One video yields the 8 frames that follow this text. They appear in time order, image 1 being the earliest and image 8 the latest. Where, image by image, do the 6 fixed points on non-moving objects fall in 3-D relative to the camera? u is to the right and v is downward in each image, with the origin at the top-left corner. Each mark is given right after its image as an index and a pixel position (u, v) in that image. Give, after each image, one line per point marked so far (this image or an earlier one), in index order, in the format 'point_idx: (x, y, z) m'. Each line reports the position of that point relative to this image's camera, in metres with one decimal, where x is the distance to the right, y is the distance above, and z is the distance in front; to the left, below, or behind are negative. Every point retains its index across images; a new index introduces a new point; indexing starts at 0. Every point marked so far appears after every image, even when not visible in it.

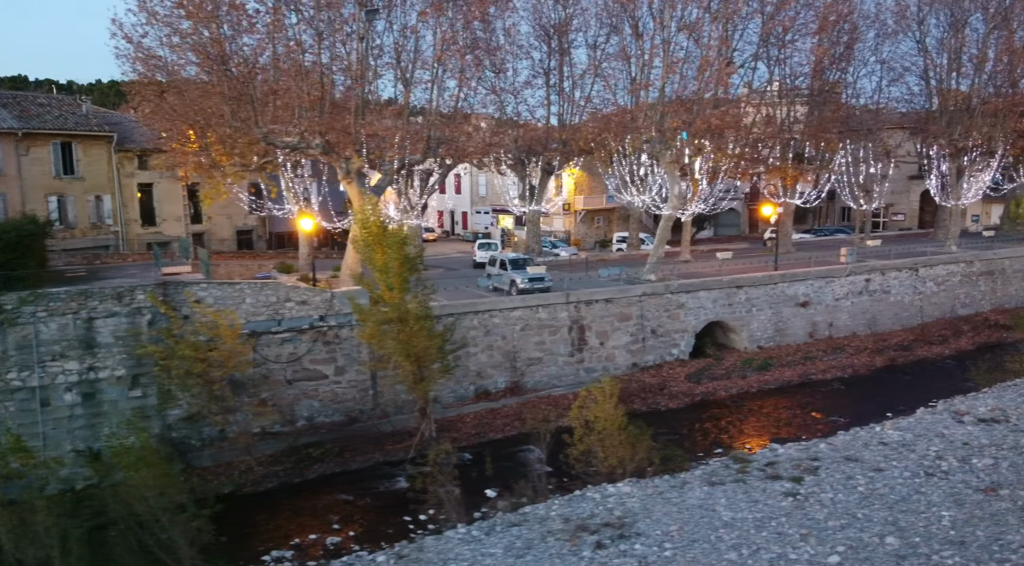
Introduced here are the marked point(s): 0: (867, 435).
0: (+7.7, -3.3, +14.7) m
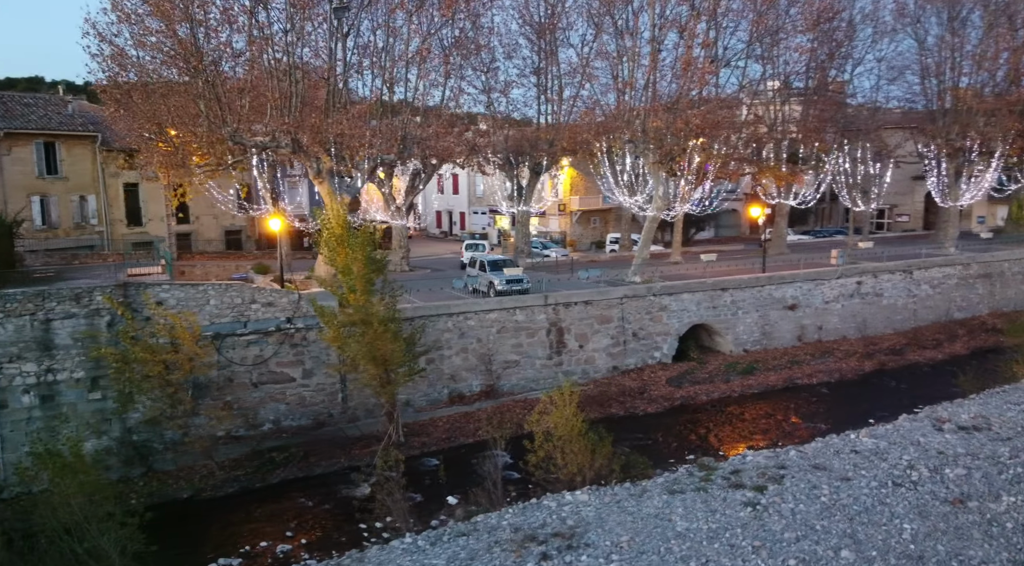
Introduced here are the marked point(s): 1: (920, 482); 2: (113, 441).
0: (+6.9, -3.4, +14.3) m
1: (+7.2, -3.5, +11.9) m
2: (-8.5, -3.3, +14.1) m
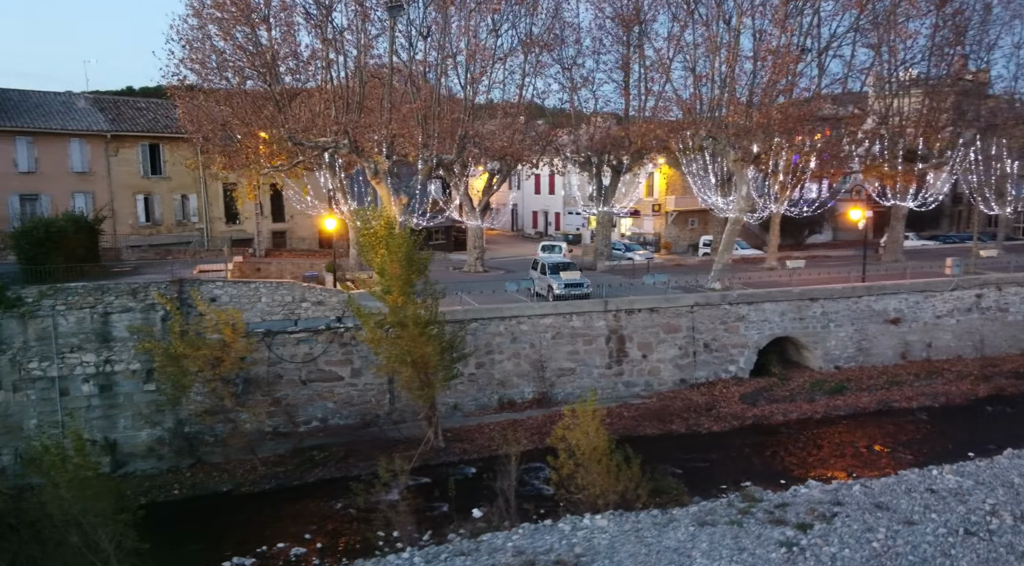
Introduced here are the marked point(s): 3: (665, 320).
0: (+7.5, -3.7, +12.4) m
1: (+7.3, -3.8, +10.0) m
2: (-7.7, -3.3, +14.8) m
3: (+4.5, -1.1, +19.4) m
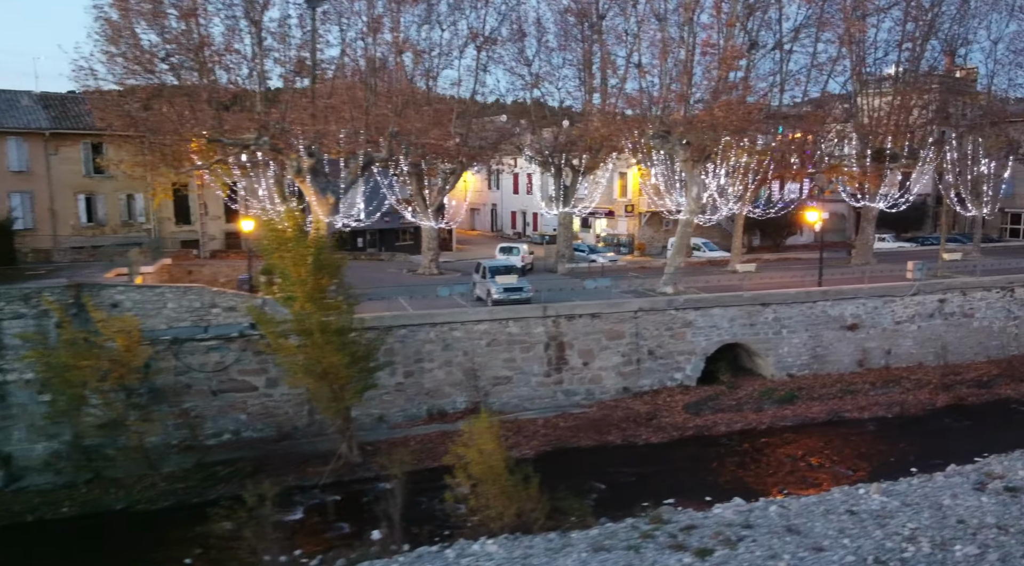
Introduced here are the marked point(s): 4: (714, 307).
0: (+5.7, -3.8, +11.6) m
1: (+5.5, -3.9, +9.2) m
2: (-9.5, -3.4, +14.1) m
3: (+2.7, -1.2, +18.6) m
4: (+5.9, -0.7, +19.4) m
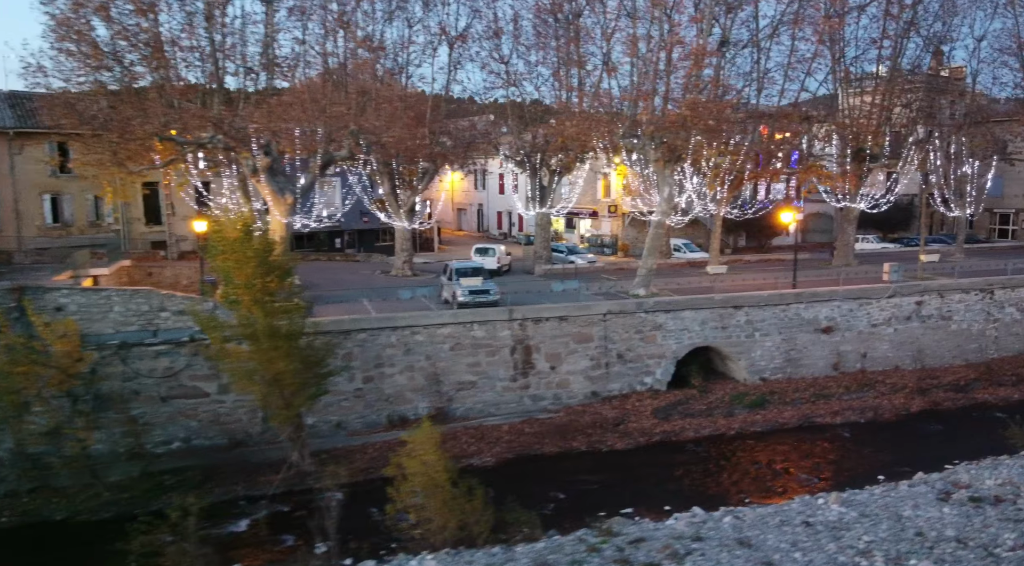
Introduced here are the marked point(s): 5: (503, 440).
0: (+4.8, -3.9, +11.3) m
1: (+4.6, -4.0, +8.9) m
2: (-10.4, -3.4, +13.6) m
3: (+1.7, -1.3, +18.2) m
4: (+4.9, -0.8, +19.0) m
5: (-0.2, -3.9, +16.4) m
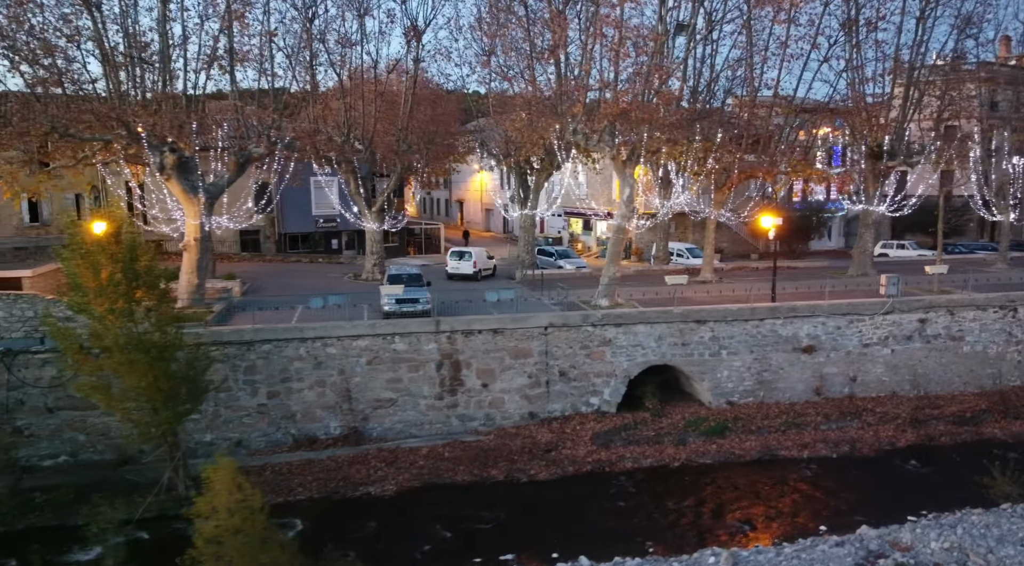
0: (+2.3, -4.2, +9.5) m
1: (+1.9, -4.3, +7.1) m
2: (-12.6, -3.5, +13.3) m
3: (0.0, -1.5, +16.7) m
4: (+3.2, -1.1, +17.2) m
5: (-2.2, -4.1, +15.1) m
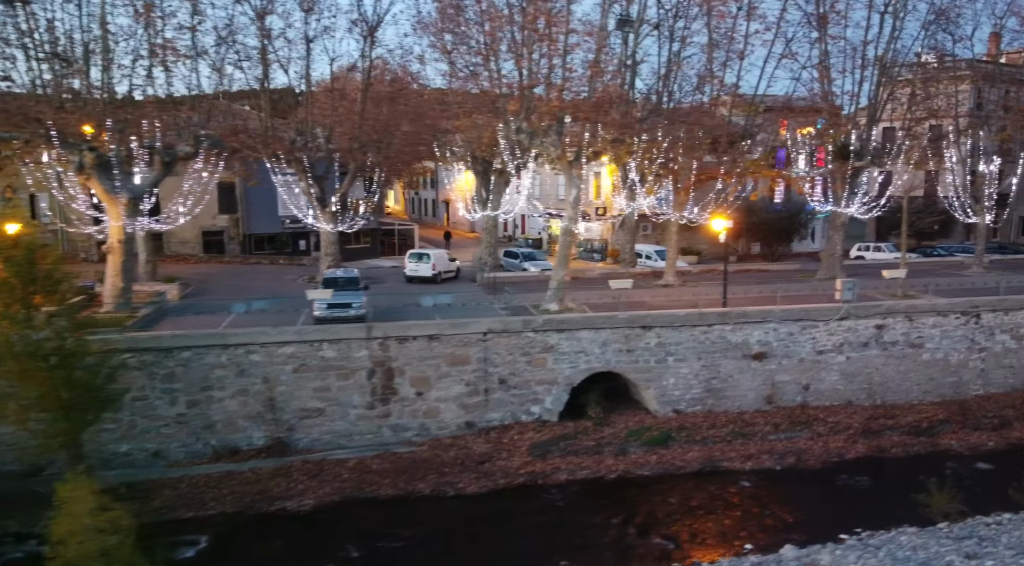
0: (+0.7, -4.3, +8.9) m
1: (+0.3, -4.4, +6.5) m
2: (-14.2, -3.6, +12.8) m
3: (-1.6, -1.6, +16.1) m
4: (+1.7, -1.2, +16.6) m
5: (-3.7, -4.2, +14.5) m
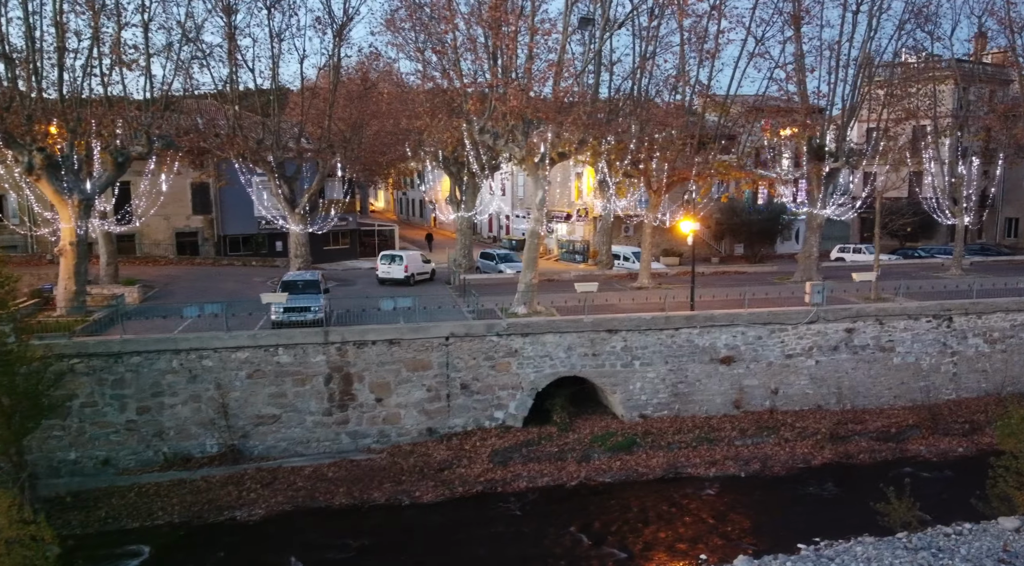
0: (-0.1, -4.4, +8.6) m
1: (-0.5, -4.5, +6.2) m
2: (-15.0, -3.7, +12.4) m
3: (-2.5, -1.7, +15.8) m
4: (+0.8, -1.3, +16.3) m
5: (-4.6, -4.3, +14.2) m
